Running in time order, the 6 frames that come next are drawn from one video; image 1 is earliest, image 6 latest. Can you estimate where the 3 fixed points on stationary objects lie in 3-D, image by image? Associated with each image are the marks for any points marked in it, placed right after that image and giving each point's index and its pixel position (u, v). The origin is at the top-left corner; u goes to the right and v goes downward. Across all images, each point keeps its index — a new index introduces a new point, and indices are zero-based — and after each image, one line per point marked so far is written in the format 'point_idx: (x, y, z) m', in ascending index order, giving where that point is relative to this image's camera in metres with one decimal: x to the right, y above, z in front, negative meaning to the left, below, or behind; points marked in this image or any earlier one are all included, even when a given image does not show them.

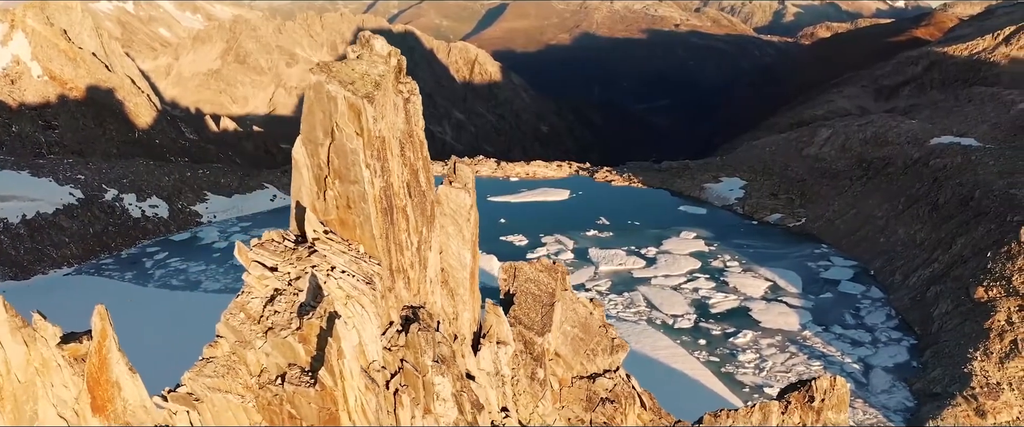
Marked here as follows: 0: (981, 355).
0: (+10.8, -3.4, +17.2) m
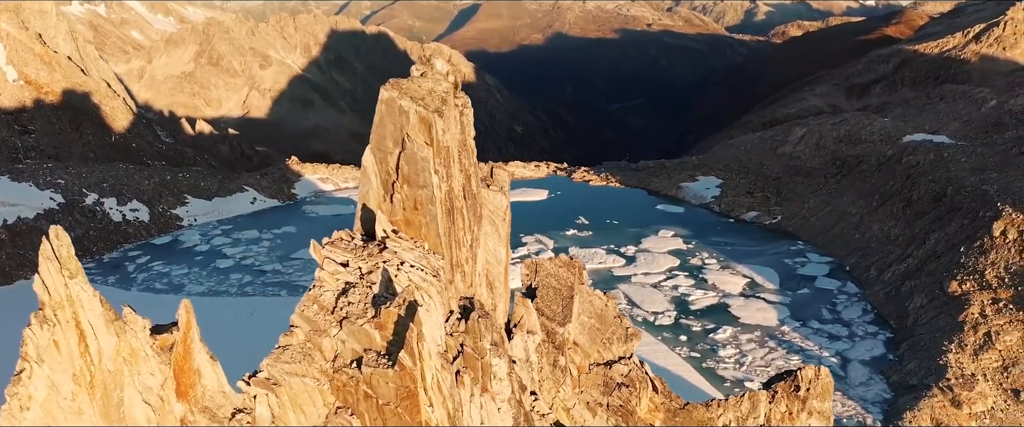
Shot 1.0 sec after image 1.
0: (+10.6, -3.3, +17.9) m
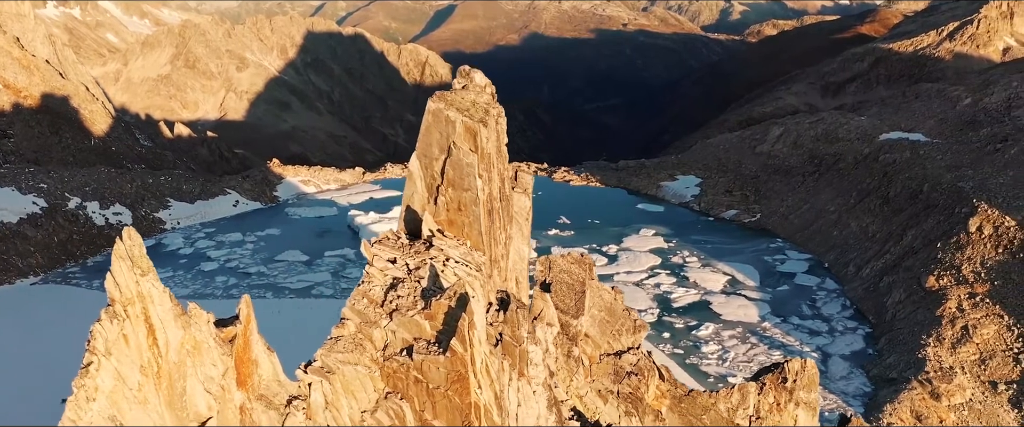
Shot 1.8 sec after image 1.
0: (+10.5, -3.2, +18.5) m
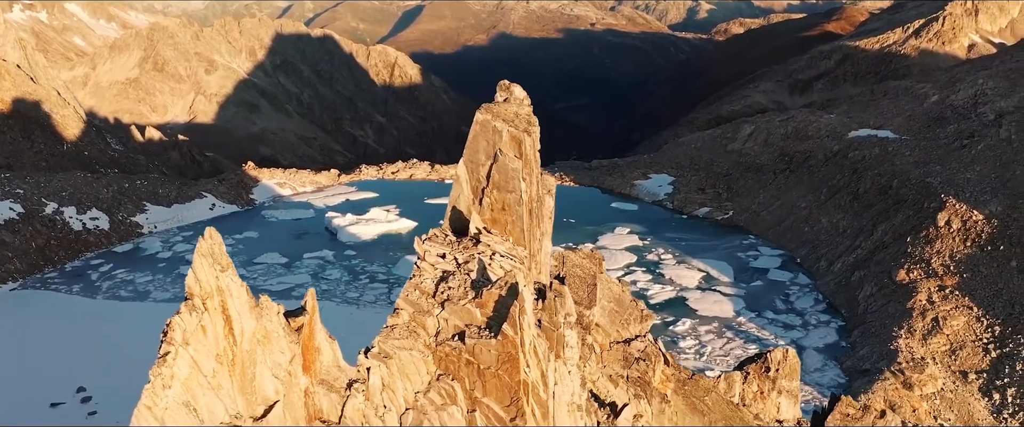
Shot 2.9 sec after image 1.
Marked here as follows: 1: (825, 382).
0: (+10.2, -3.1, +19.4) m
1: (+7.9, -4.2, +18.7) m
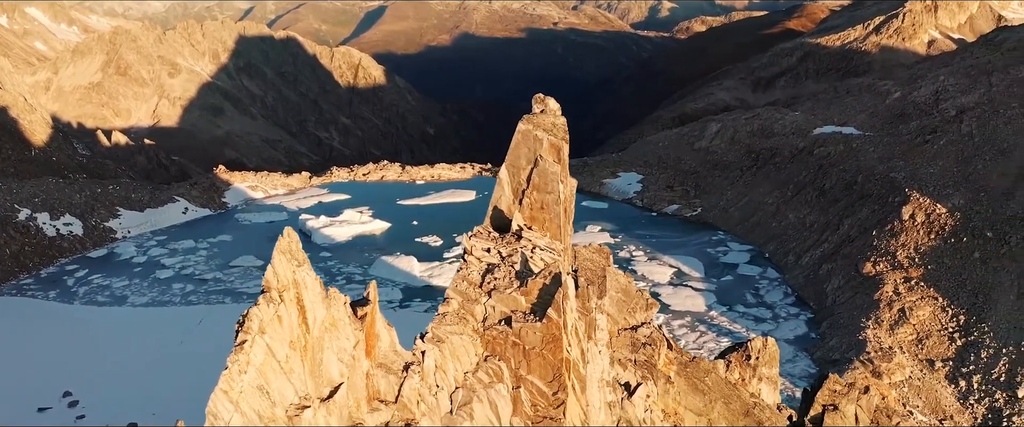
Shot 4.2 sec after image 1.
0: (+9.9, -2.9, +20.4) m
1: (+7.6, -4.0, +19.5) m
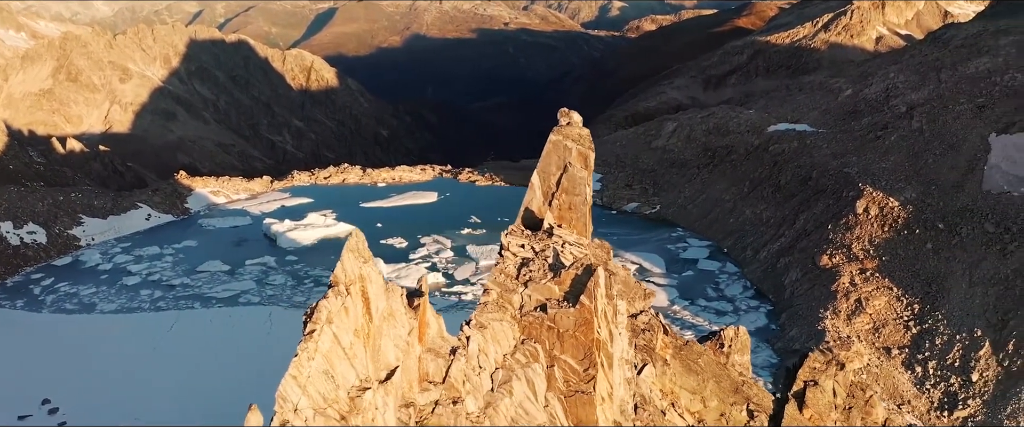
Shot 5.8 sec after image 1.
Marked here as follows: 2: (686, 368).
0: (+9.4, -2.7, +21.6) m
1: (+7.2, -3.9, +20.7) m
2: (+2.4, -2.2, +10.5) m
